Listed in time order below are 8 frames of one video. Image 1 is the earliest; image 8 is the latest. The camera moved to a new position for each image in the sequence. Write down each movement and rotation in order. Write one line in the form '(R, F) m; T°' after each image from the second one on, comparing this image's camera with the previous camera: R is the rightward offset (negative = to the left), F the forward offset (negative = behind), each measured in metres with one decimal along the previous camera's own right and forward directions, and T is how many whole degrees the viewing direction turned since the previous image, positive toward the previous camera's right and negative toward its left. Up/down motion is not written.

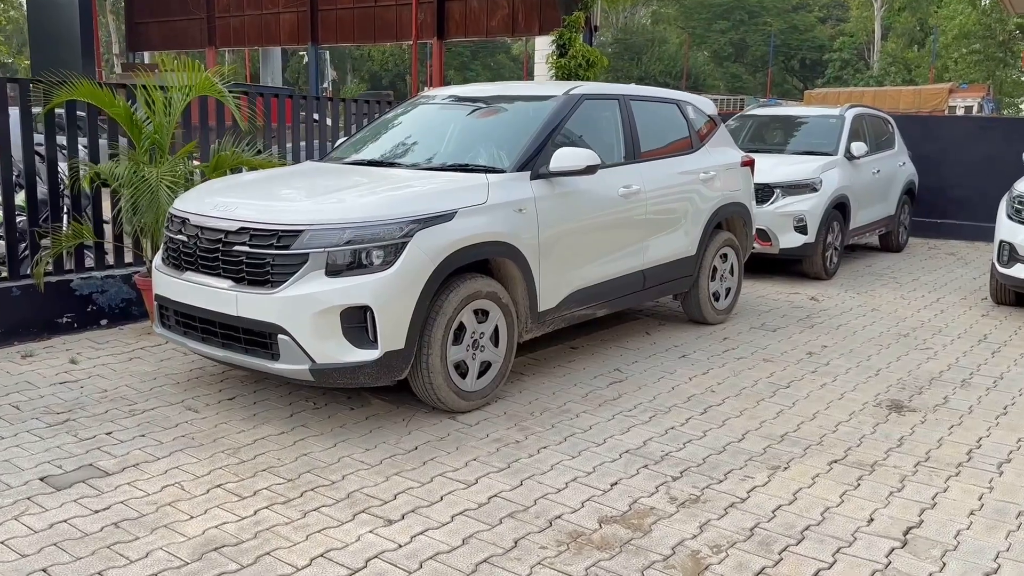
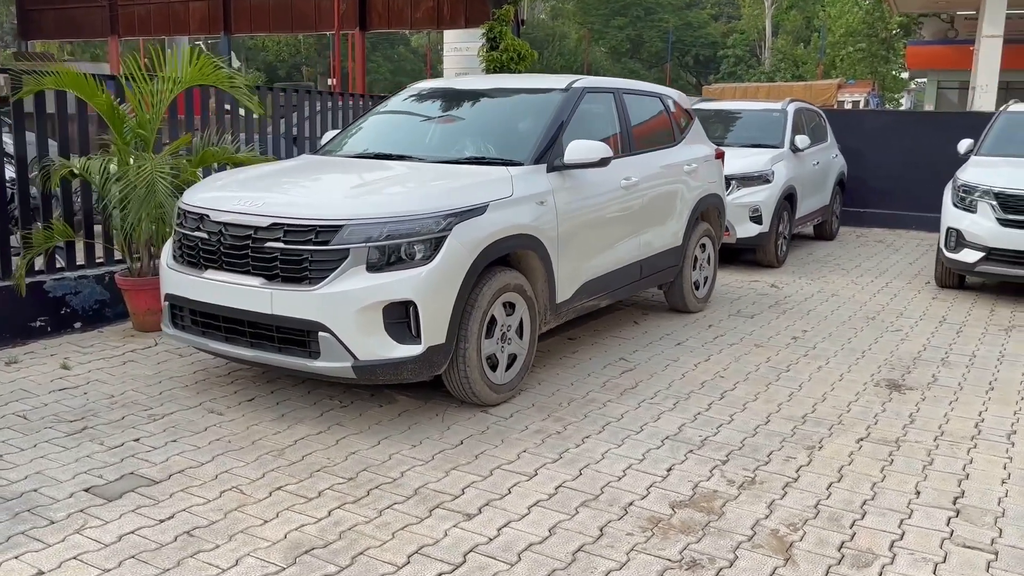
(-0.7, 0.0) m; +6°
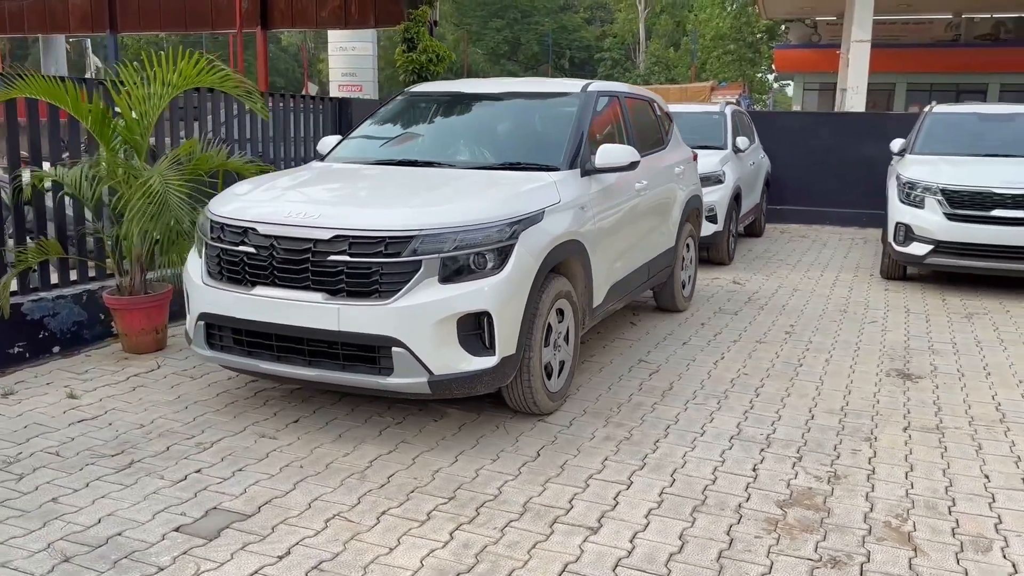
(-0.9, +0.1) m; +8°
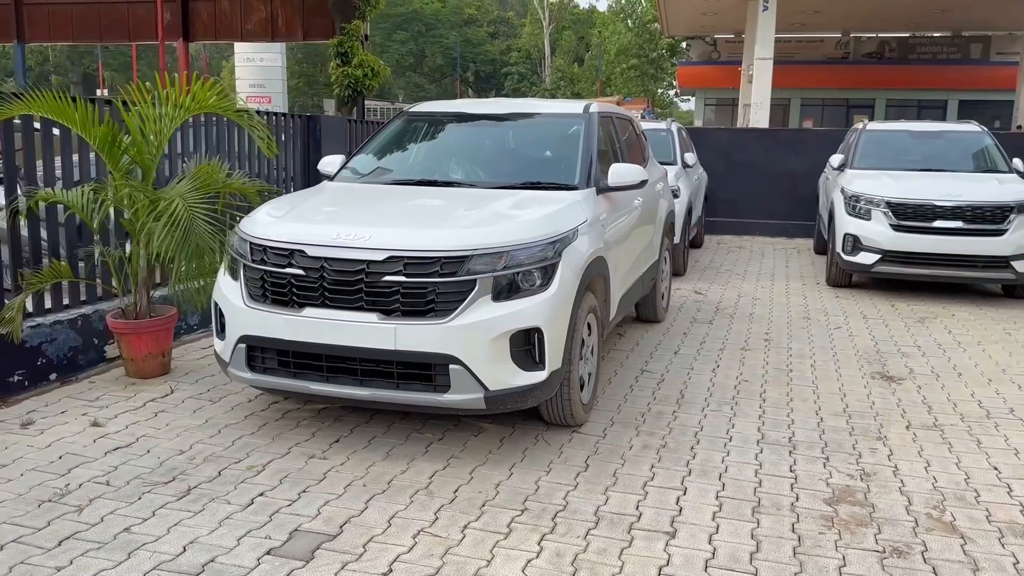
(-0.7, -0.1) m; +6°
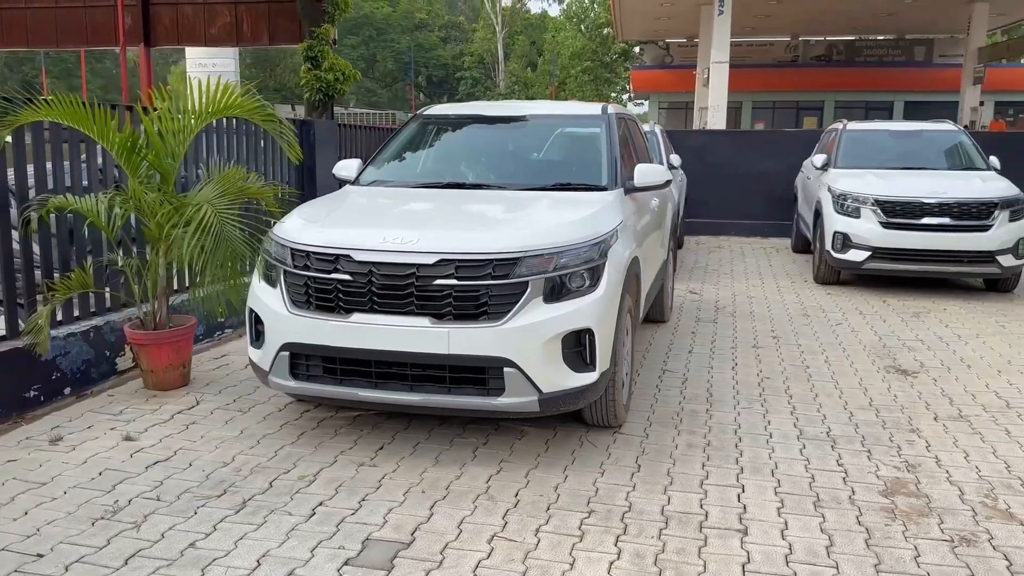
(-0.5, 0.0) m; +3°
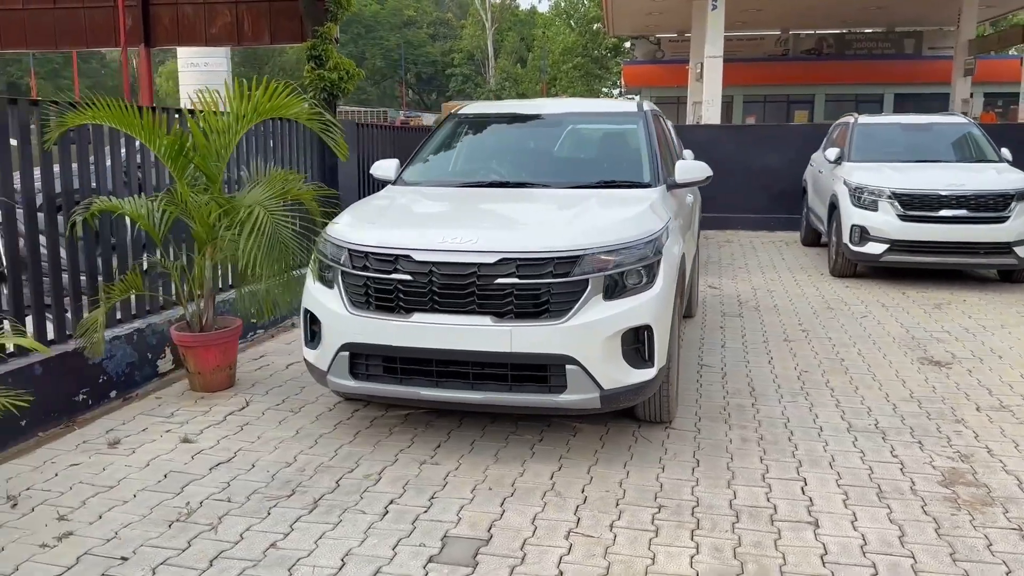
(-0.3, 0.0) m; +1°
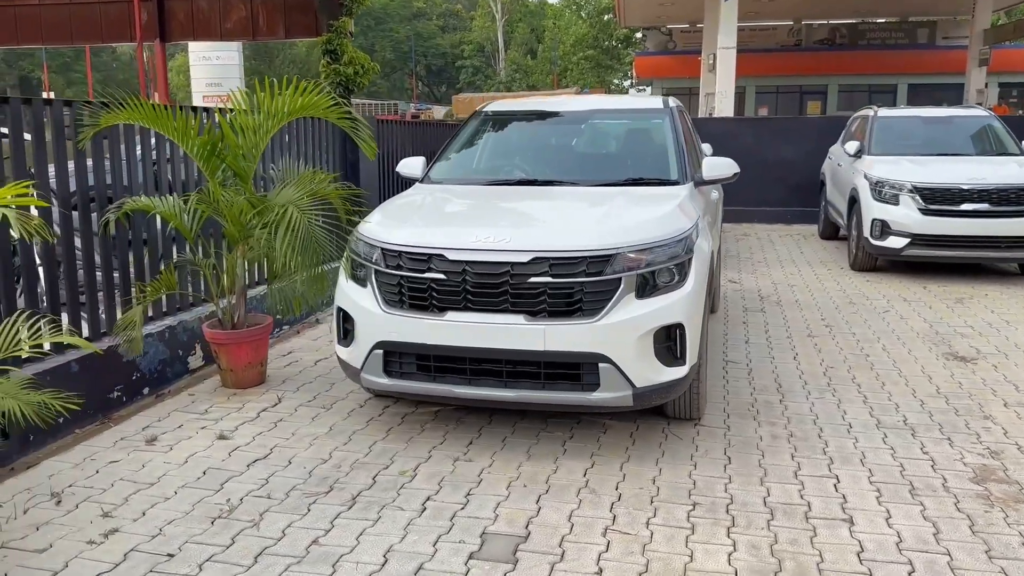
(-0.1, 0.0) m; -1°
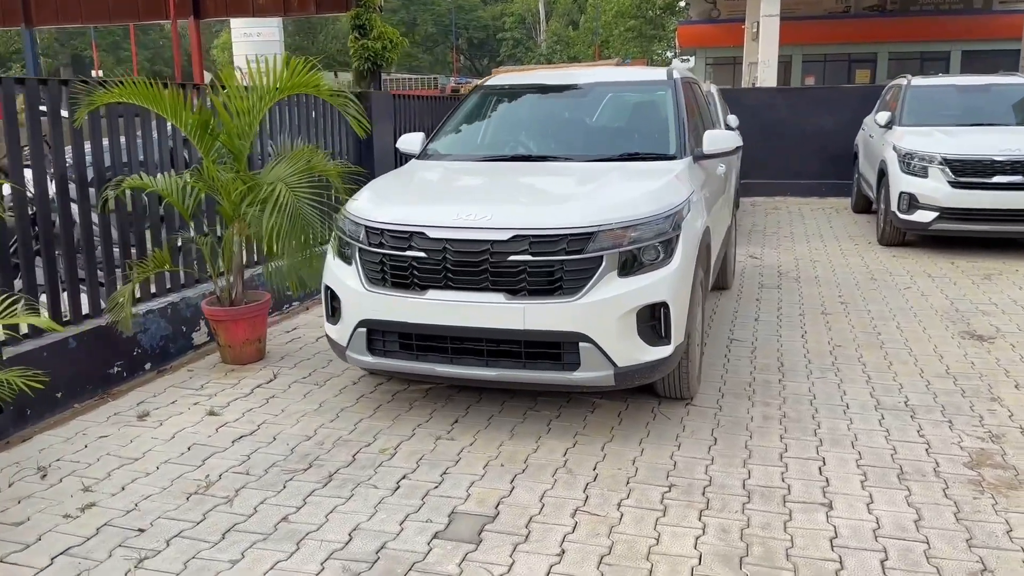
(+0.3, +0.1) m; -3°
